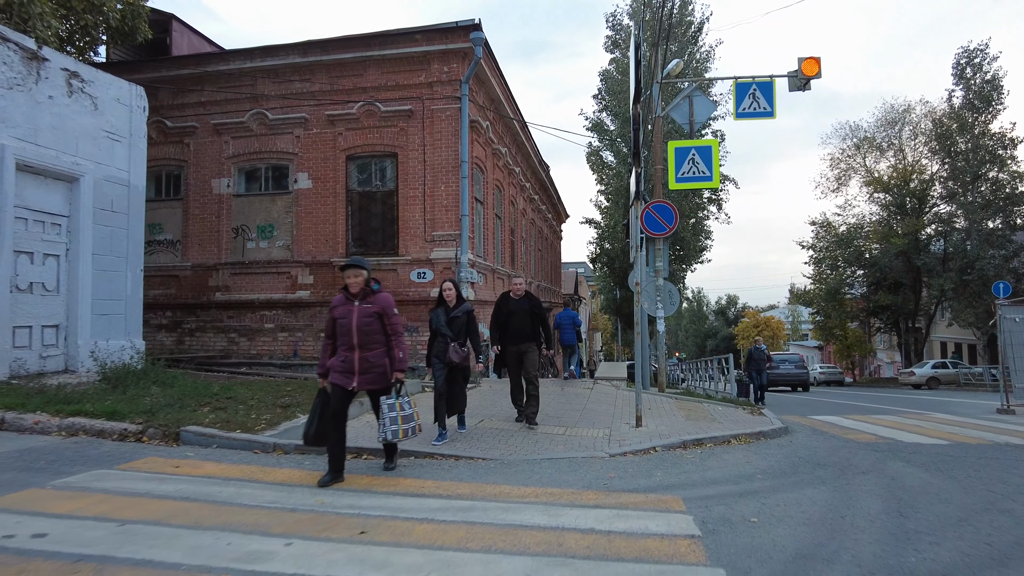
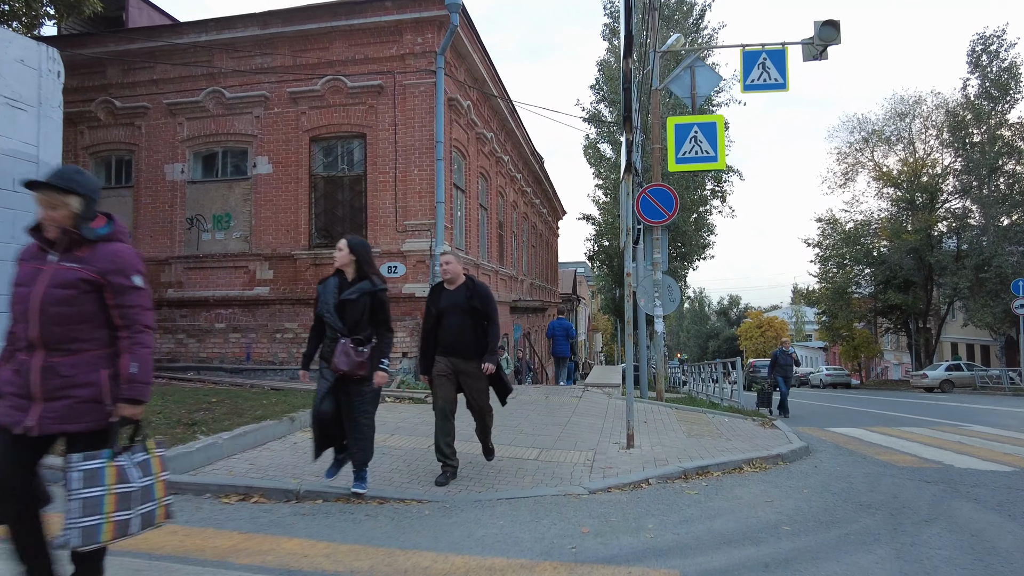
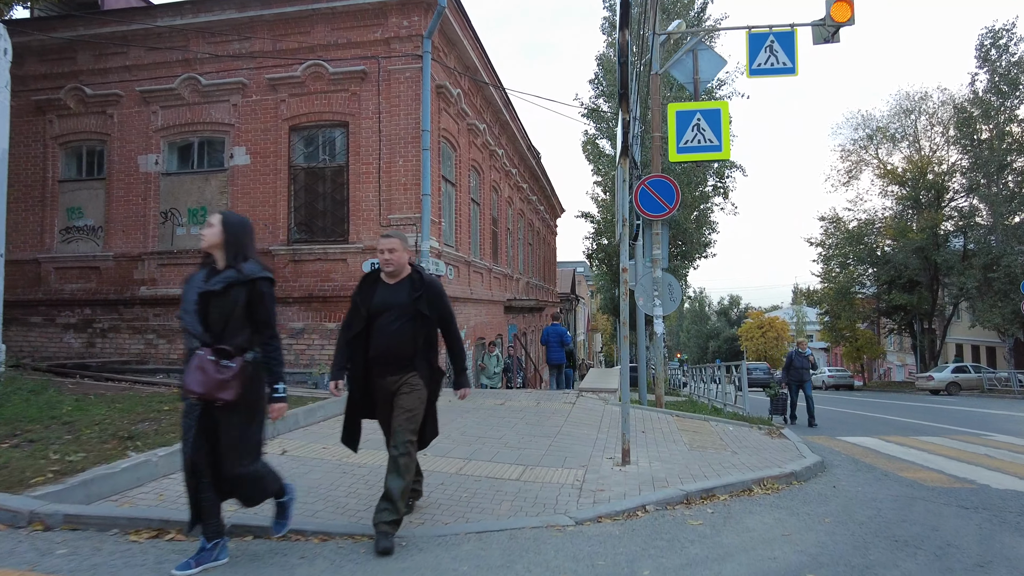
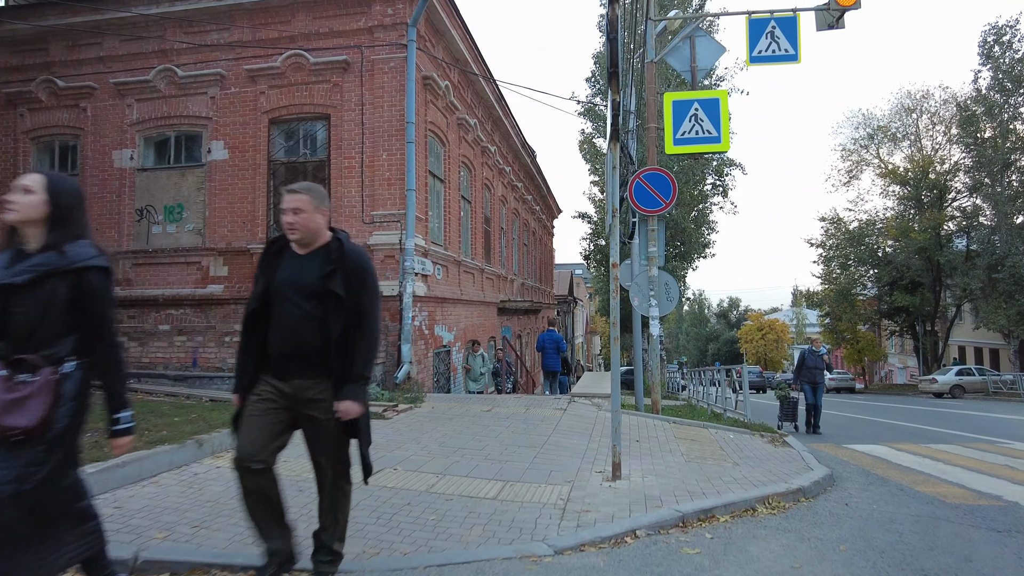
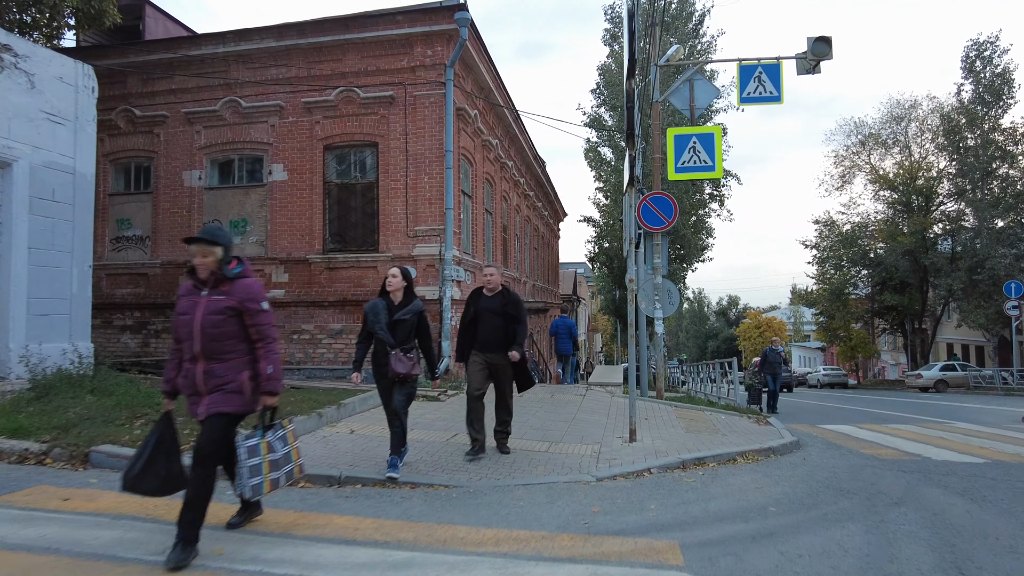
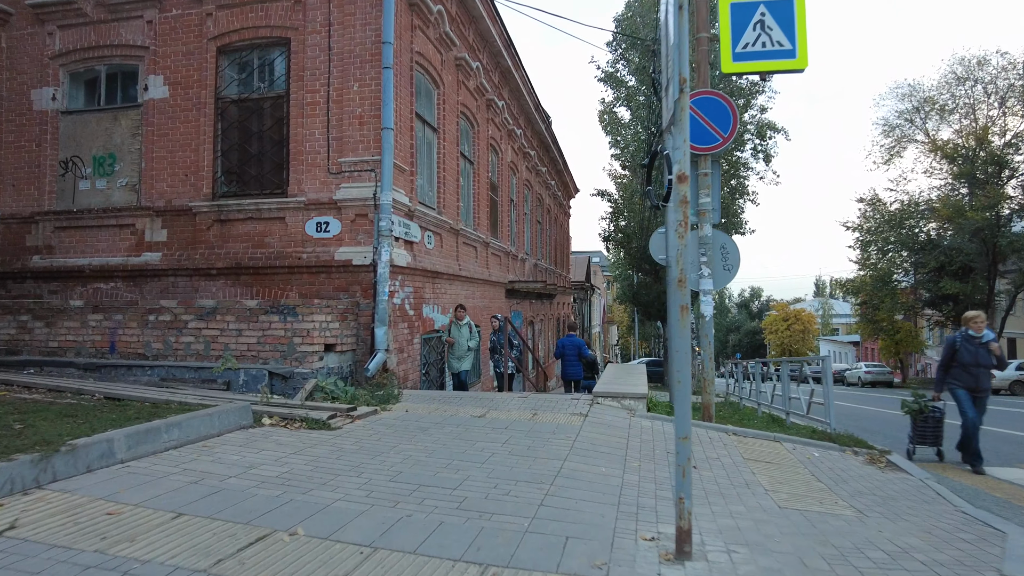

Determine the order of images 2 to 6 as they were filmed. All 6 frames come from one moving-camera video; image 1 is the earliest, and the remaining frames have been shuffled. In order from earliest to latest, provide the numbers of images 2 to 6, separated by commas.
5, 2, 3, 4, 6
